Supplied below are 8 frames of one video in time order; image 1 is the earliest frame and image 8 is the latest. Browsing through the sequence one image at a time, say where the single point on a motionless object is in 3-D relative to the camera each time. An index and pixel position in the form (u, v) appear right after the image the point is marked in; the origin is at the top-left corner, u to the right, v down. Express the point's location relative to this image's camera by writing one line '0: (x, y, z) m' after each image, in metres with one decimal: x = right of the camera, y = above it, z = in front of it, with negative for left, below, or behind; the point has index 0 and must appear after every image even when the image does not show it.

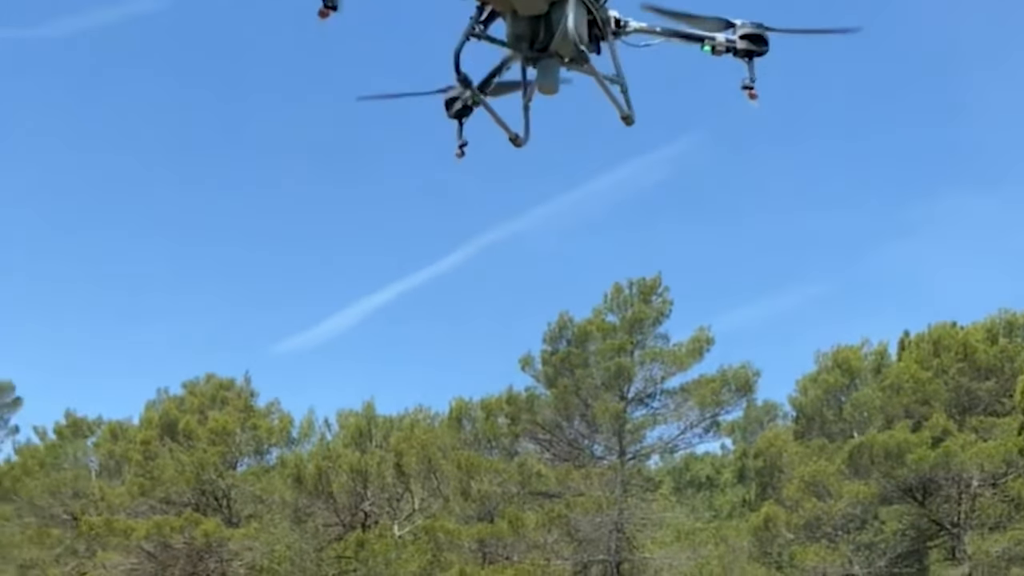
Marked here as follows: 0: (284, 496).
0: (-4.4, -4.0, +19.6) m
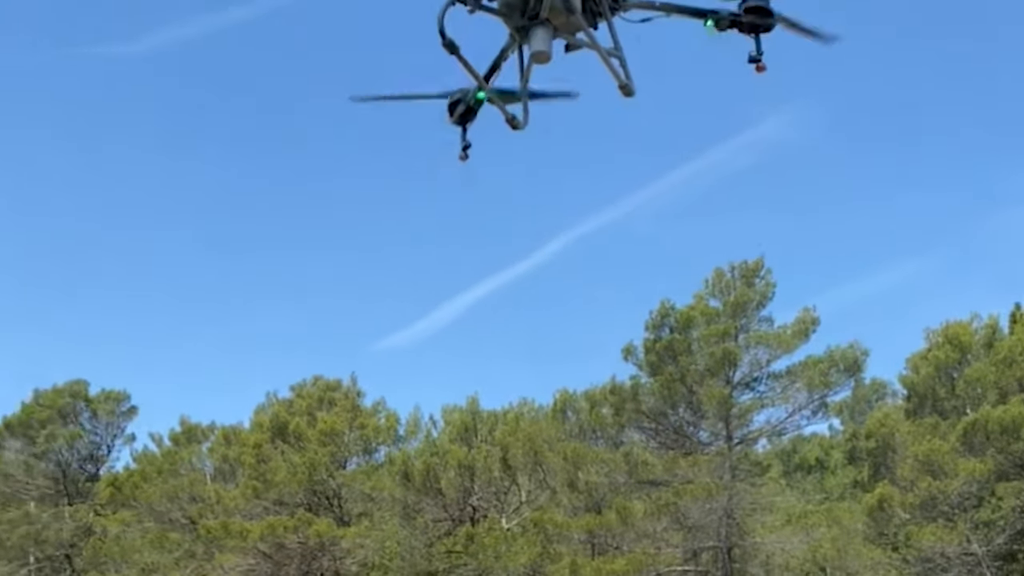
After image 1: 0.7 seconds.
0: (-2.3, -4.0, +19.8) m
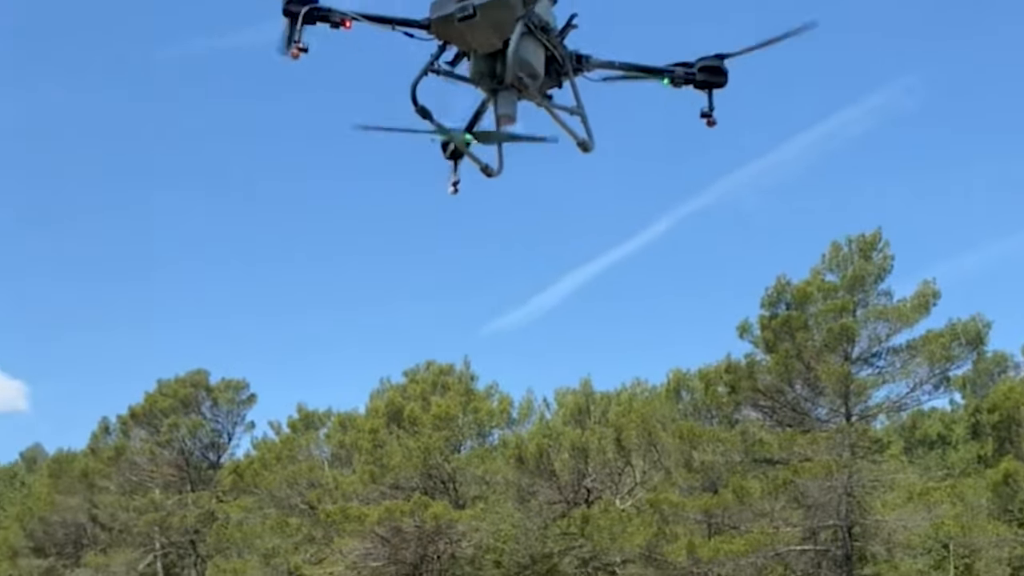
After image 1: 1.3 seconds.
0: (-0.1, -3.7, +19.8) m
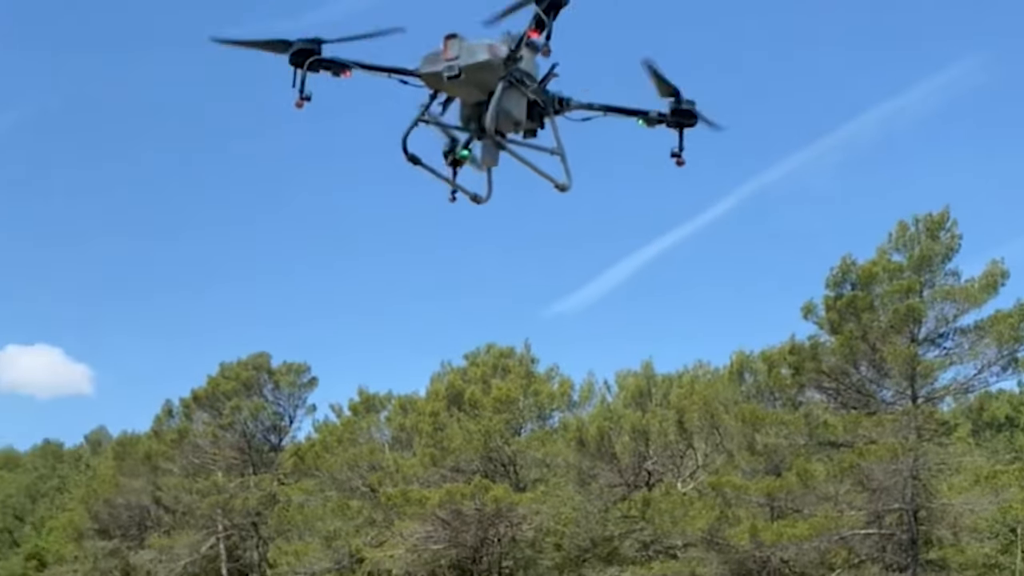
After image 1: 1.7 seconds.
0: (+1.1, -3.3, +19.8) m
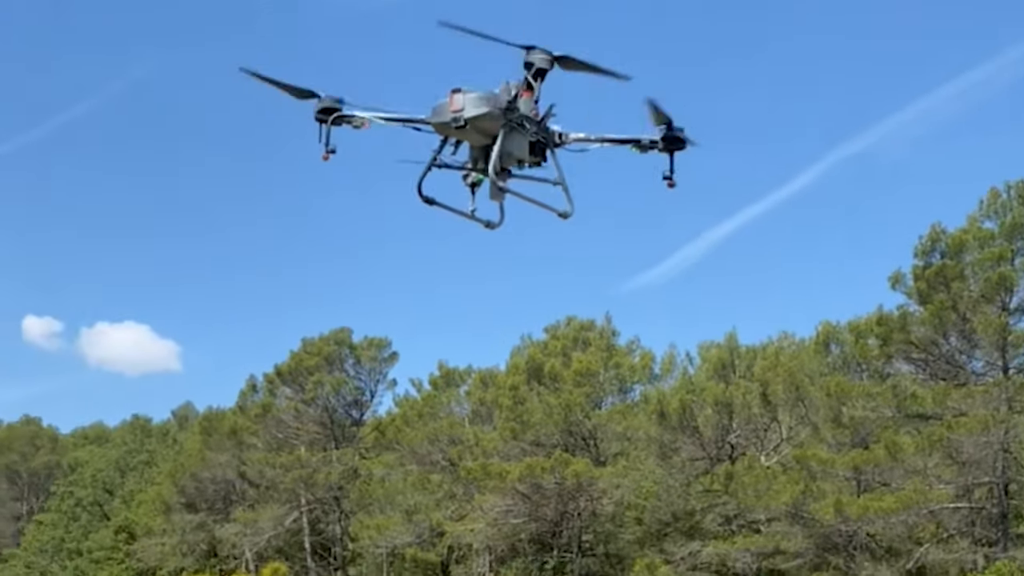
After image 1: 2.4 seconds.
0: (+2.7, -2.8, +19.6) m
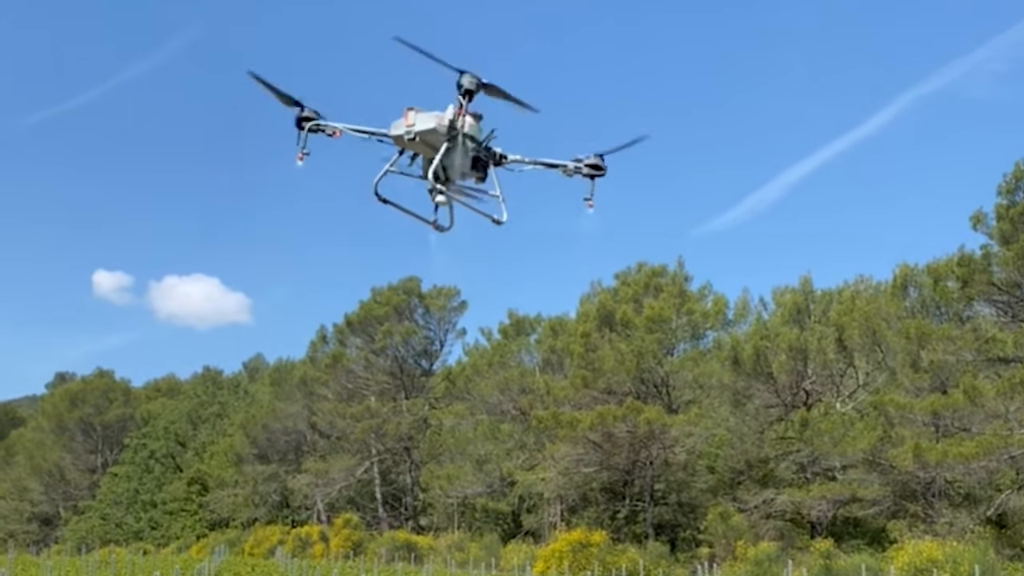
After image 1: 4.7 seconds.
0: (+4.0, -1.8, +19.4) m
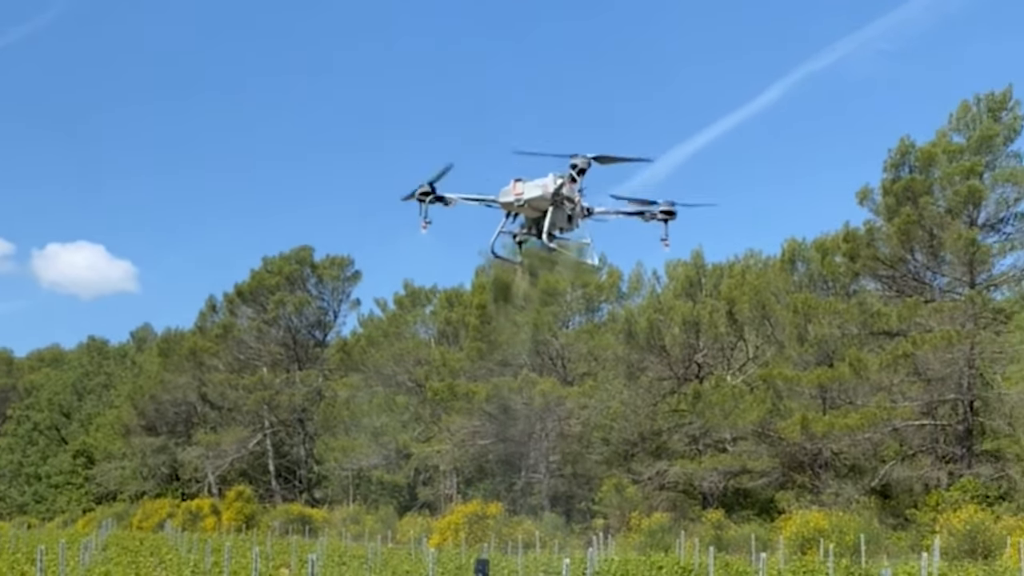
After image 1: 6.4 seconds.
0: (+2.0, -1.2, +19.5) m
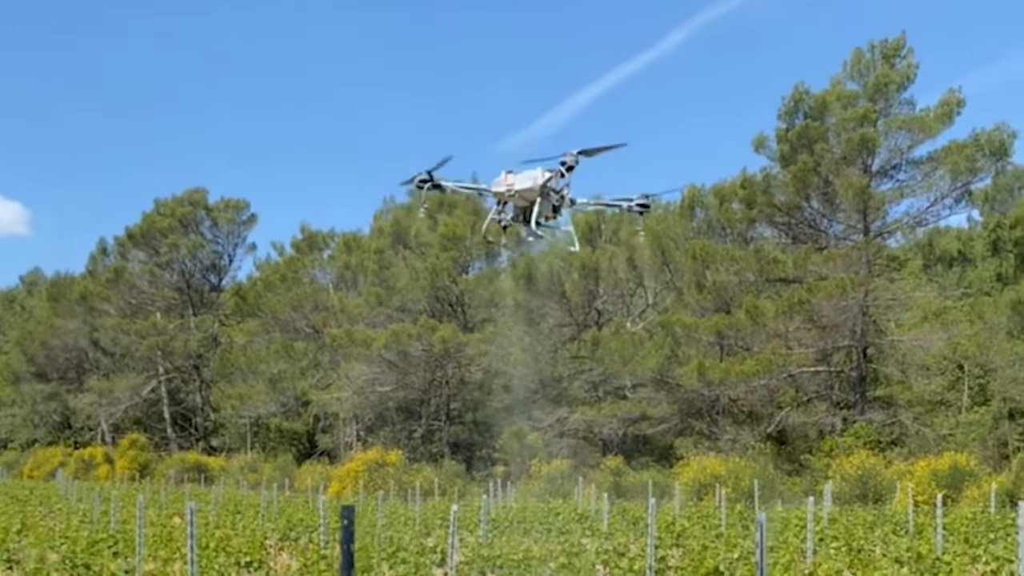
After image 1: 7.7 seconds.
0: (+0.1, -0.2, +19.4) m
